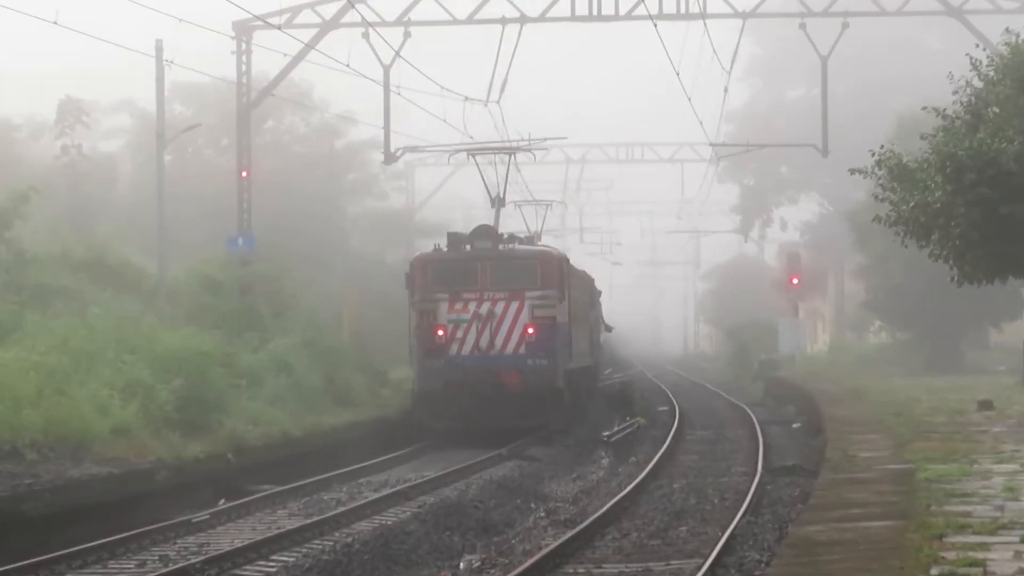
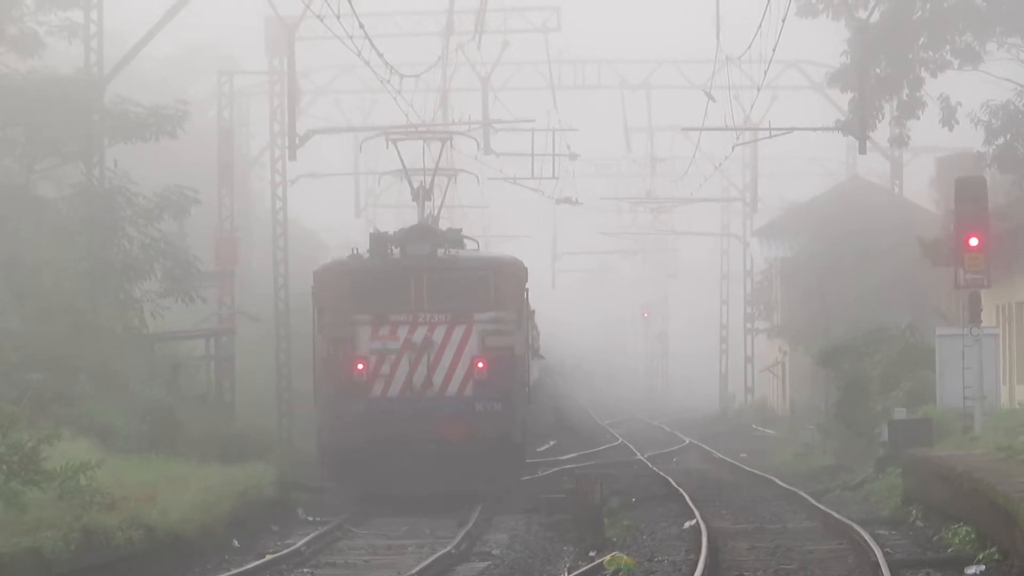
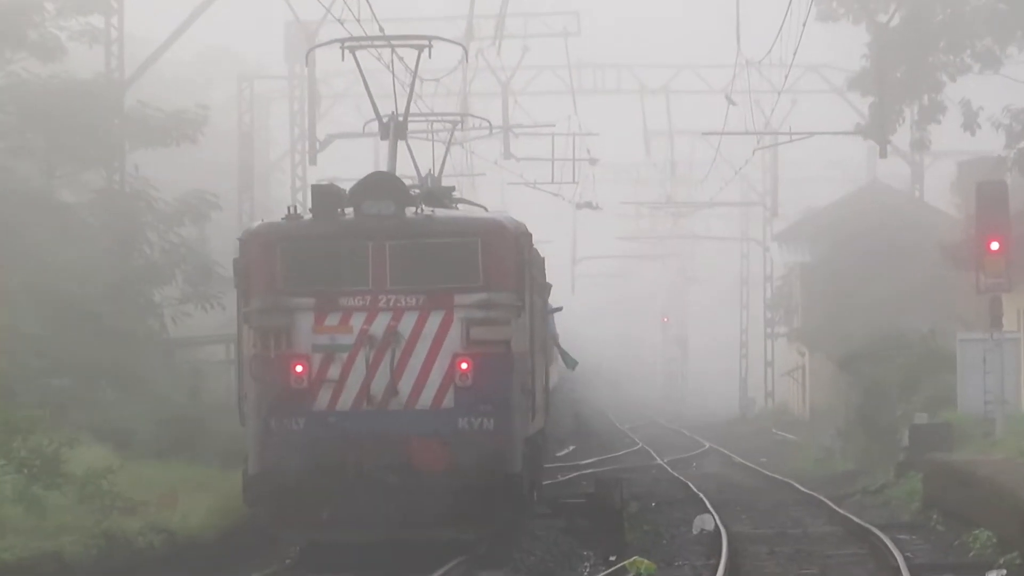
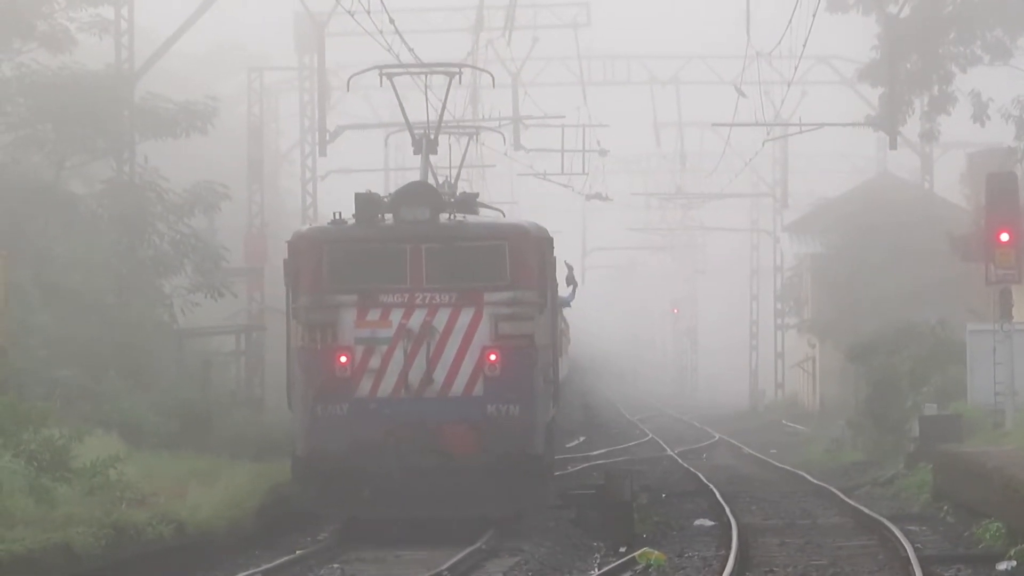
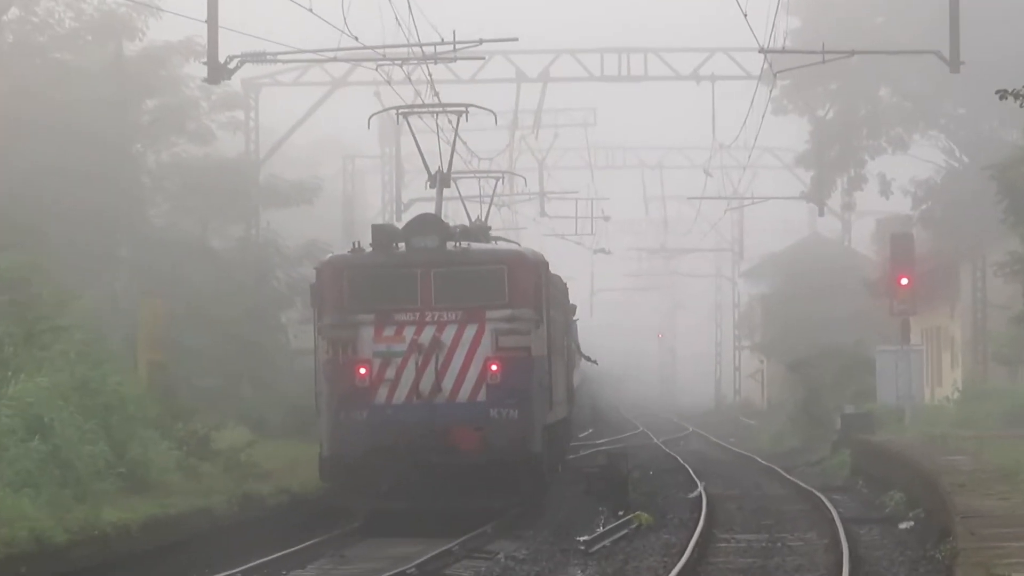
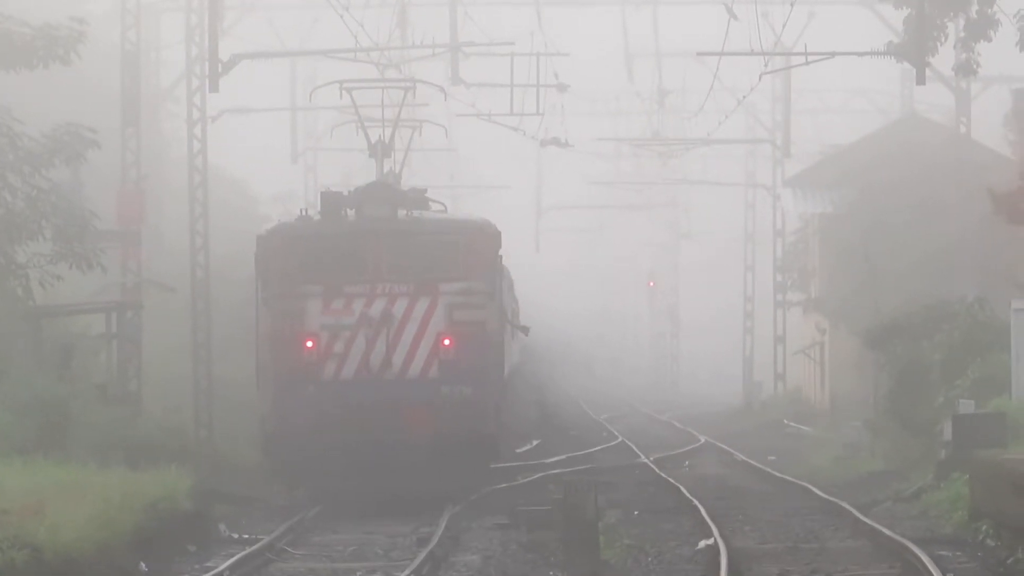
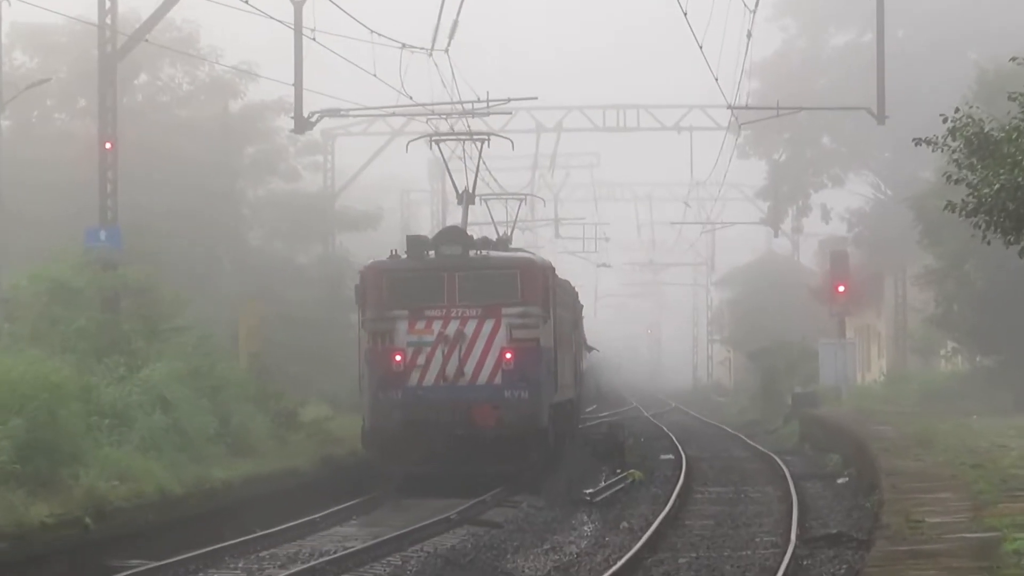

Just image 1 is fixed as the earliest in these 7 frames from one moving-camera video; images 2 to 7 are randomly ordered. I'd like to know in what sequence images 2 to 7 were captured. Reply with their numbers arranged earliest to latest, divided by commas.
7, 5, 3, 4, 2, 6
